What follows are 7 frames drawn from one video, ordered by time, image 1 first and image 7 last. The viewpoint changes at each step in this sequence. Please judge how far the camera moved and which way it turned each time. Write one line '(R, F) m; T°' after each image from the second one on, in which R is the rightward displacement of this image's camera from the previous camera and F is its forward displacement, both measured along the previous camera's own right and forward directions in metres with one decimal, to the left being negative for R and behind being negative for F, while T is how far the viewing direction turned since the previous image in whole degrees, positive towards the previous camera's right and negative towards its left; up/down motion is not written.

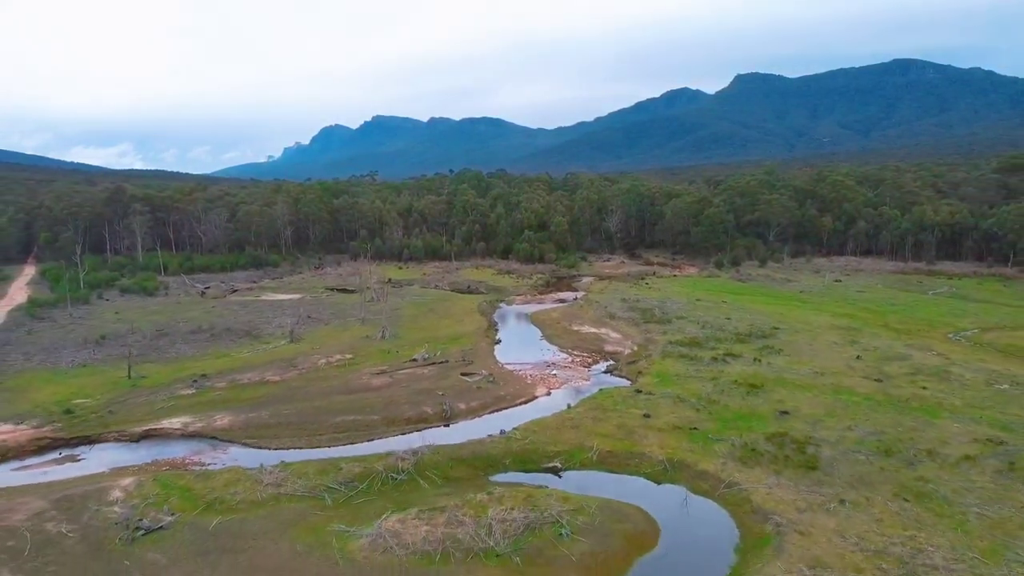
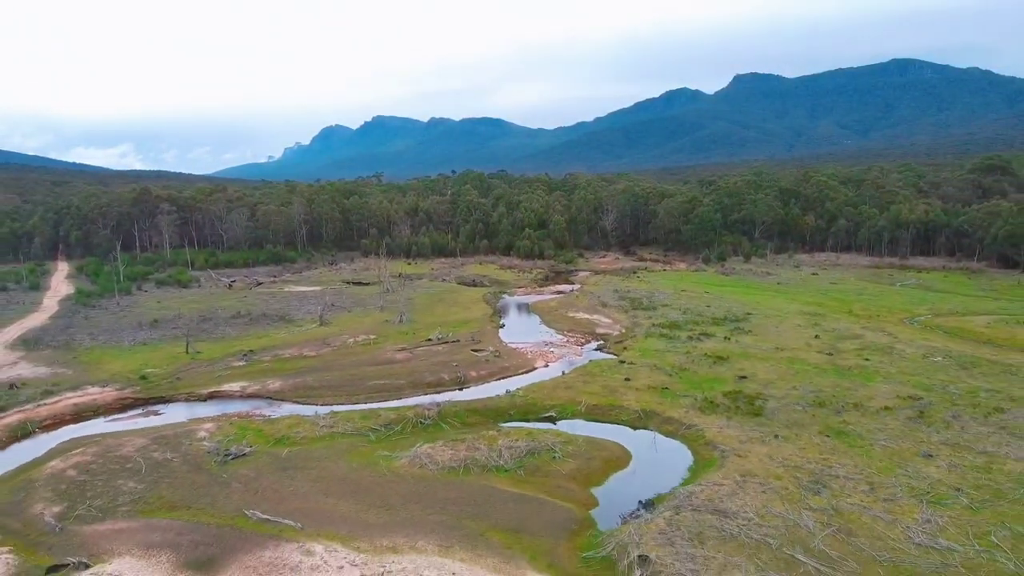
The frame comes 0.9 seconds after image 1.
(-0.3, -6.2) m; 0°
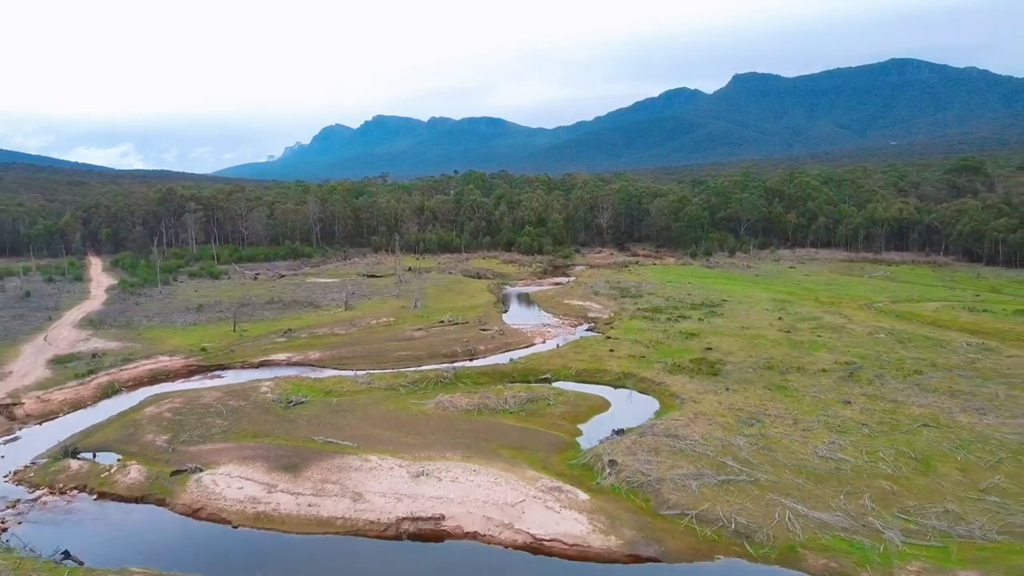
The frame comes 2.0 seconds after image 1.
(-0.2, -7.0) m; 0°
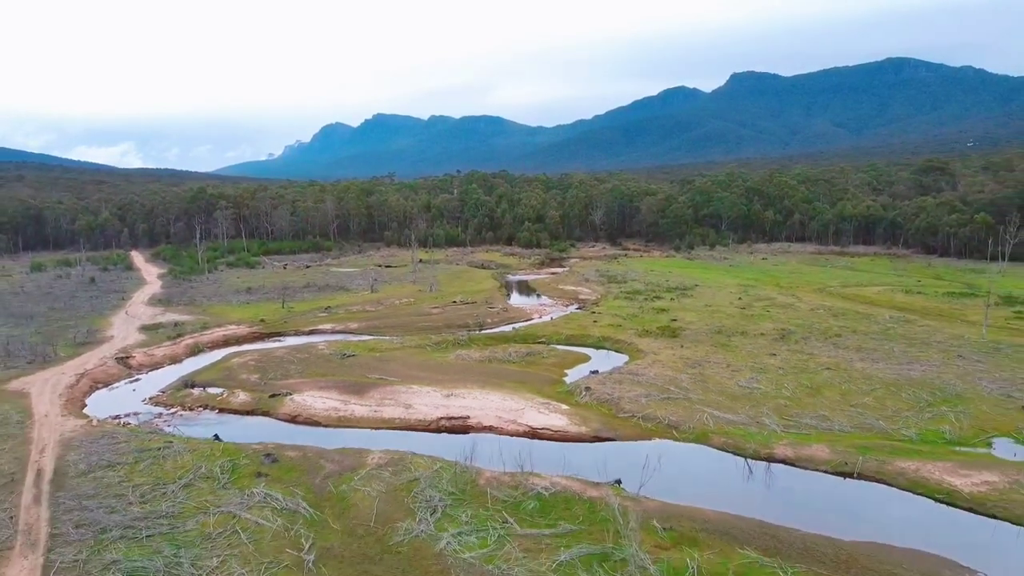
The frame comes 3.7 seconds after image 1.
(-0.3, -10.2) m; 0°
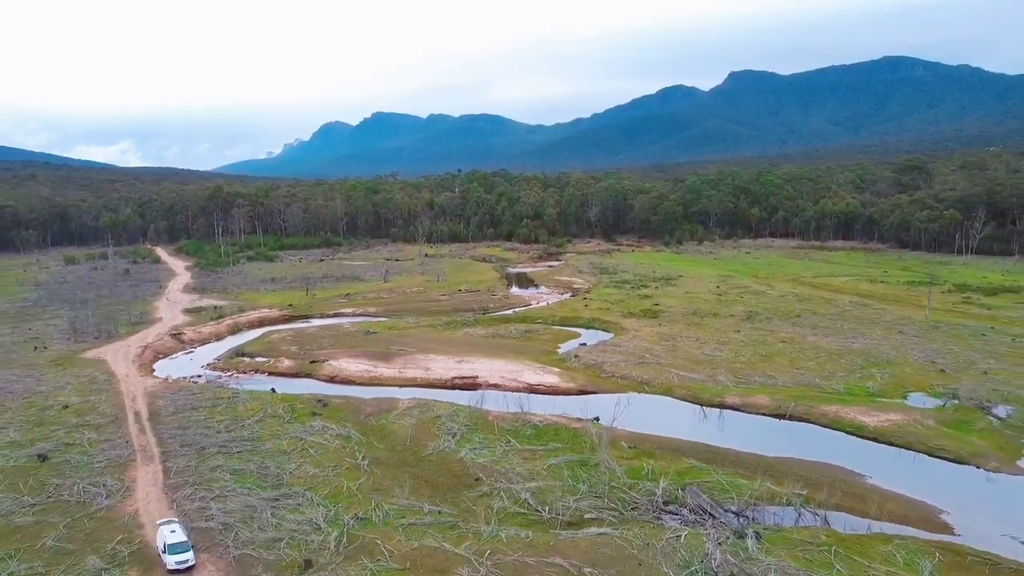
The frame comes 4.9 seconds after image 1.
(-0.1, -7.0) m; 0°
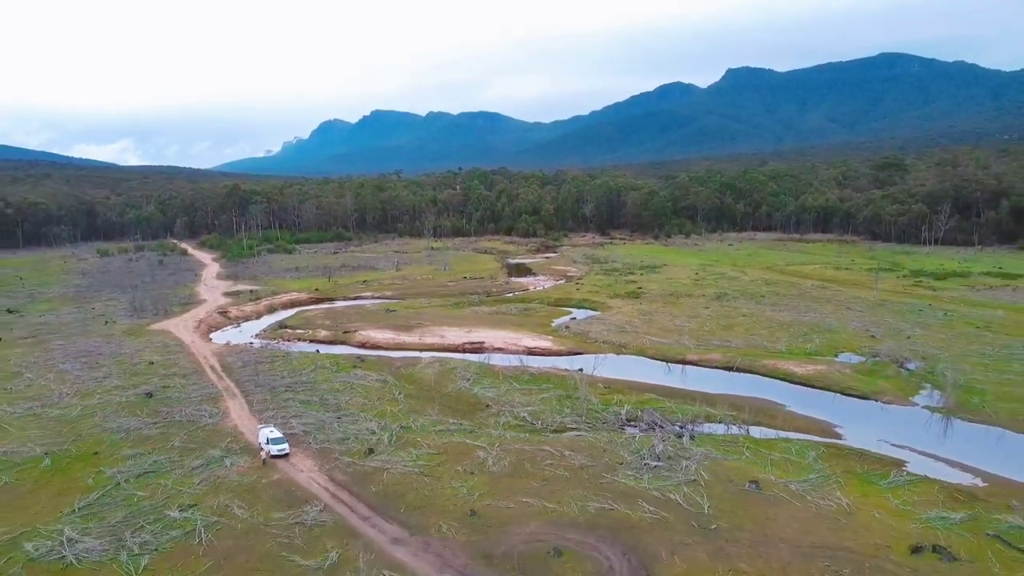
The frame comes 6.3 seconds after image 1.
(-0.1, -8.3) m; 0°
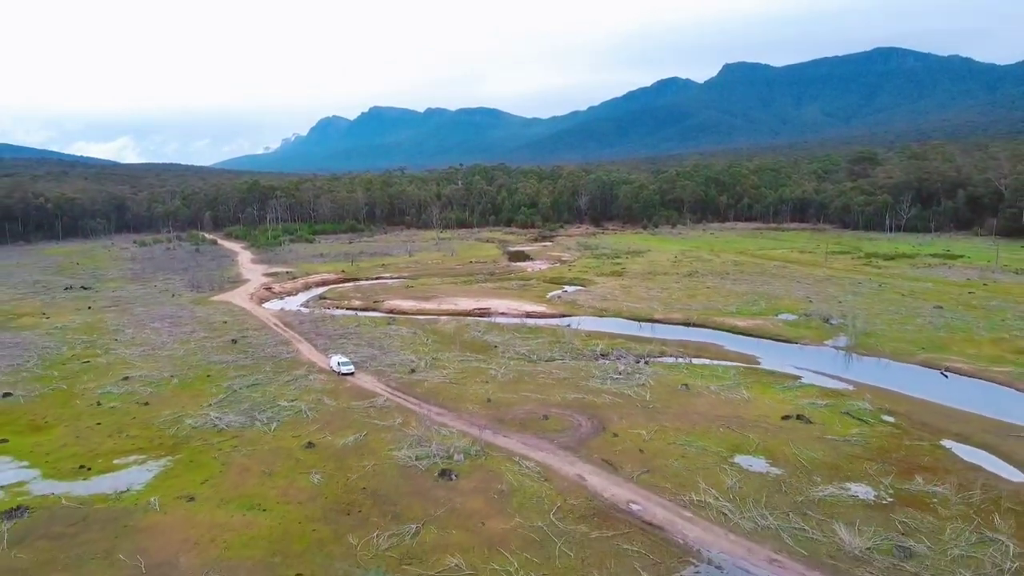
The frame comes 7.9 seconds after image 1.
(-0.3, -10.8) m; 0°
